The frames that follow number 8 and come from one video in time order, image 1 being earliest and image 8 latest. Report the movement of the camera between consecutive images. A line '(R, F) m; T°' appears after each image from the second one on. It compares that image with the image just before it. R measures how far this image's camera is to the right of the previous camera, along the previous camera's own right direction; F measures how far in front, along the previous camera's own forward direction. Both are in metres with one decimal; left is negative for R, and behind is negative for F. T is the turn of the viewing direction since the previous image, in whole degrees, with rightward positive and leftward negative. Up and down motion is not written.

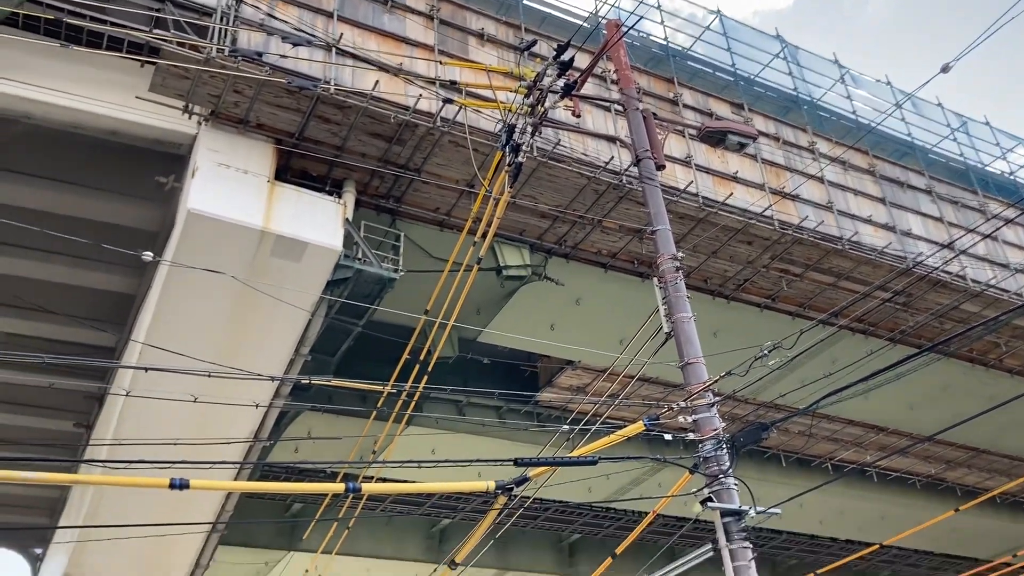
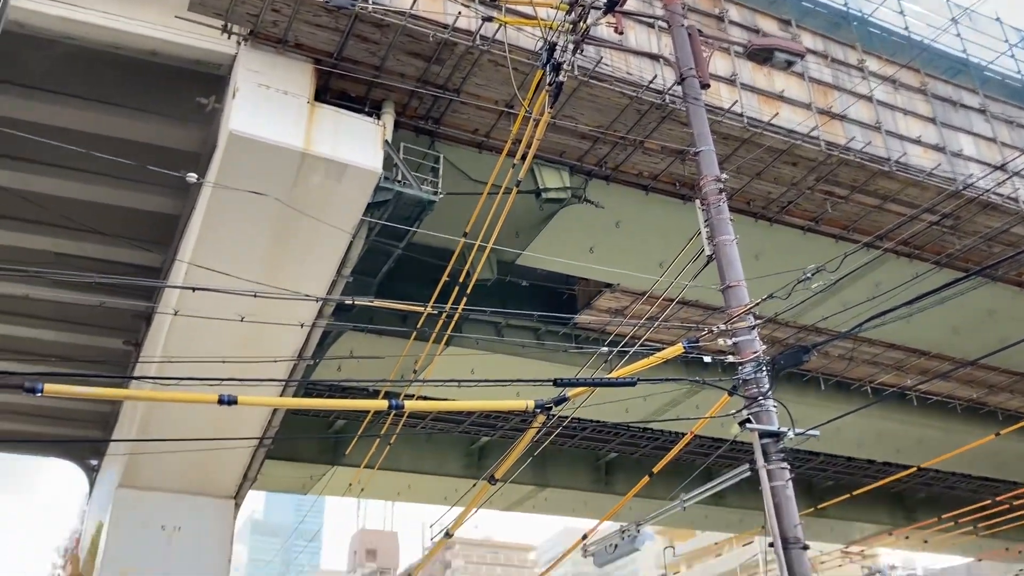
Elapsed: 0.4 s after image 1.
(0.0, 0.0) m; -2°
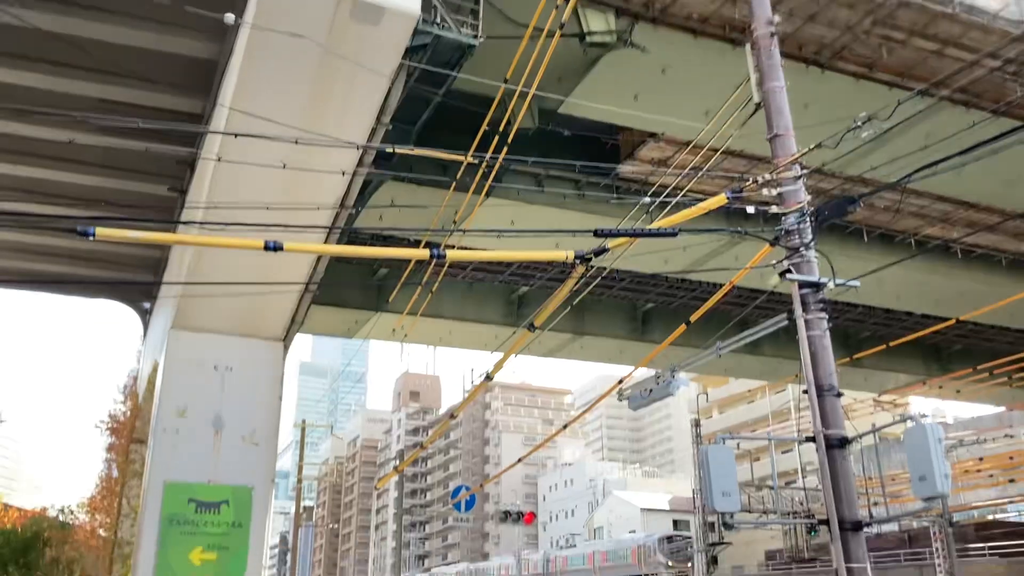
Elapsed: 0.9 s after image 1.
(0.0, 0.0) m; -2°
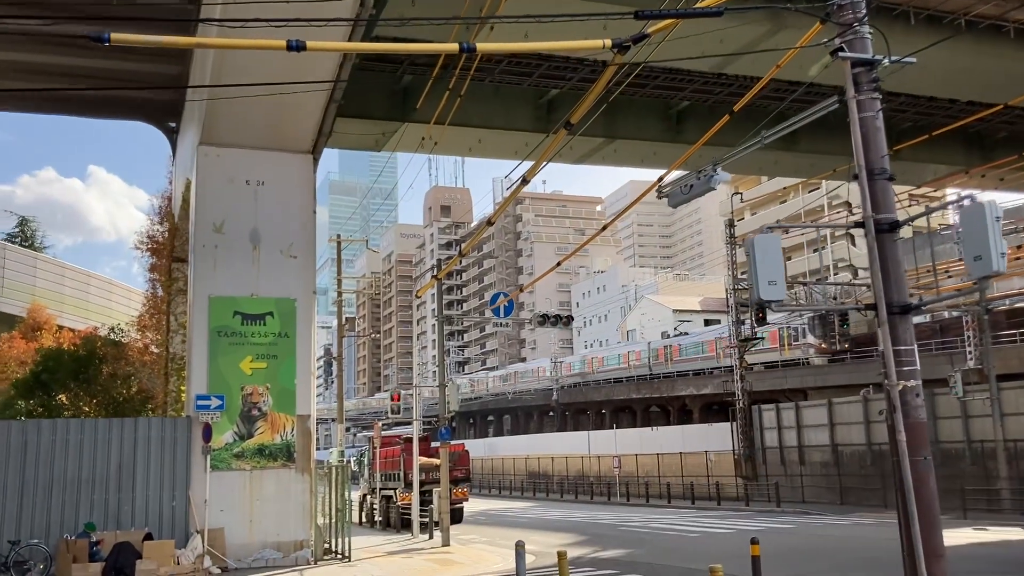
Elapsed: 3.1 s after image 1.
(-0.1, +0.1) m; -2°
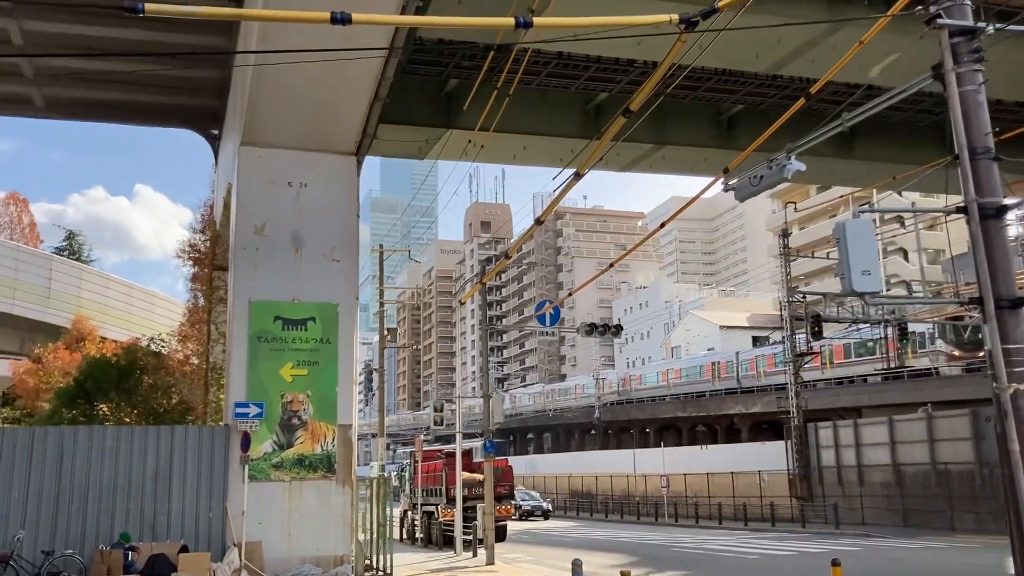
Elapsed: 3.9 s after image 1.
(-0.1, +0.5) m; -2°
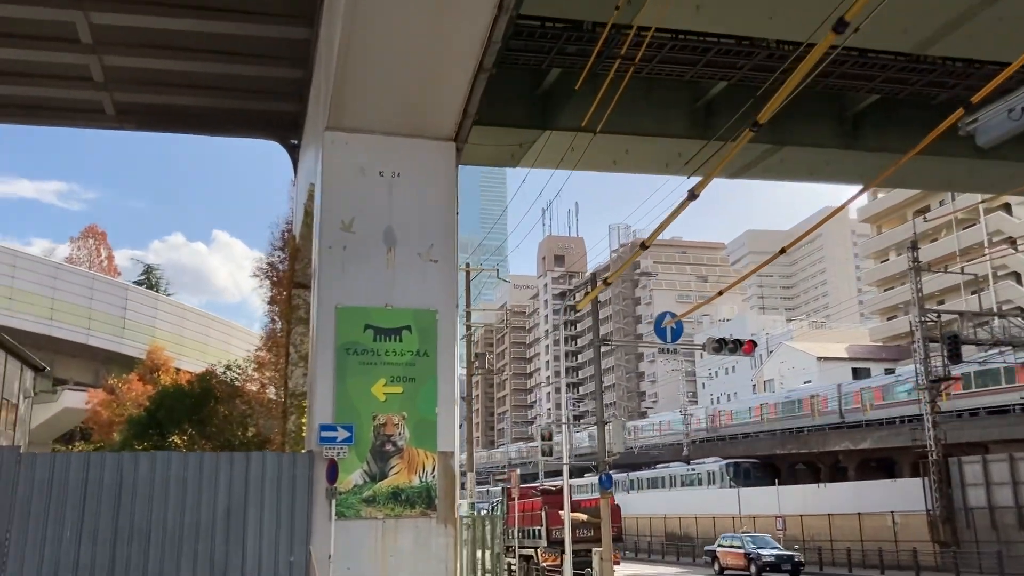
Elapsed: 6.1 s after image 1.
(-0.7, +1.9) m; -4°
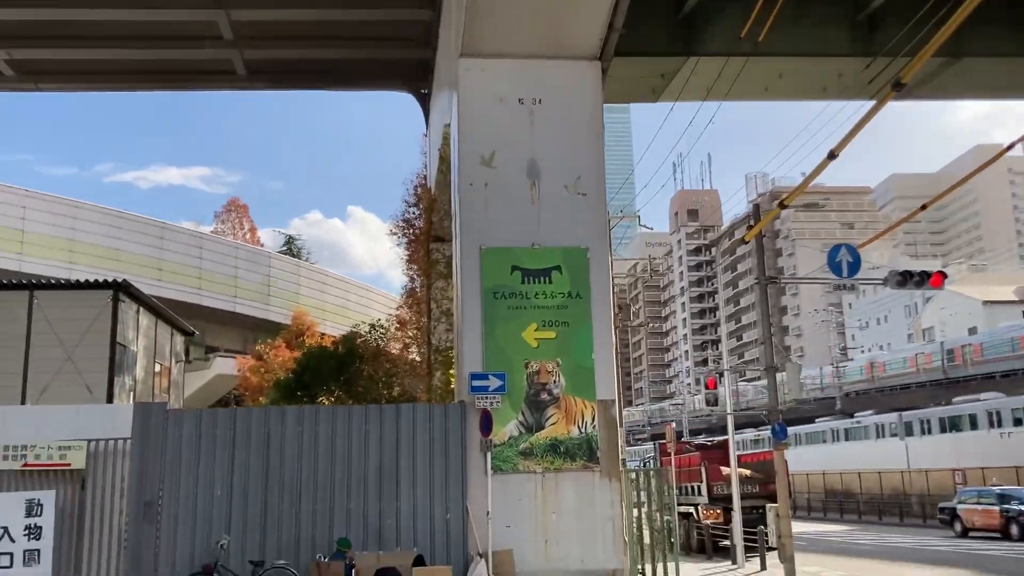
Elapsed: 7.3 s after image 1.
(-0.3, +0.9) m; -8°
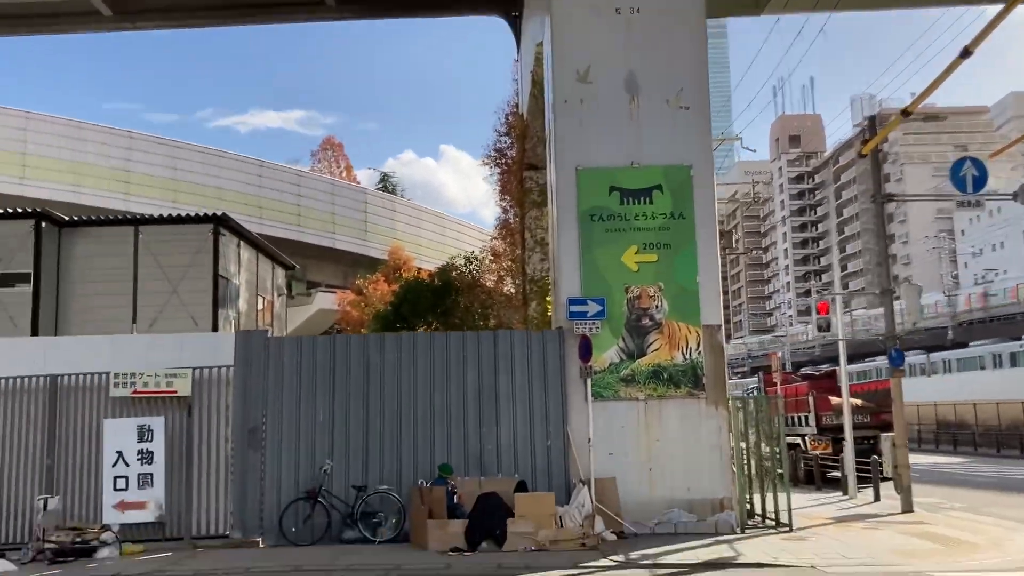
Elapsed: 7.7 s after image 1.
(-0.1, +0.3) m; -6°
